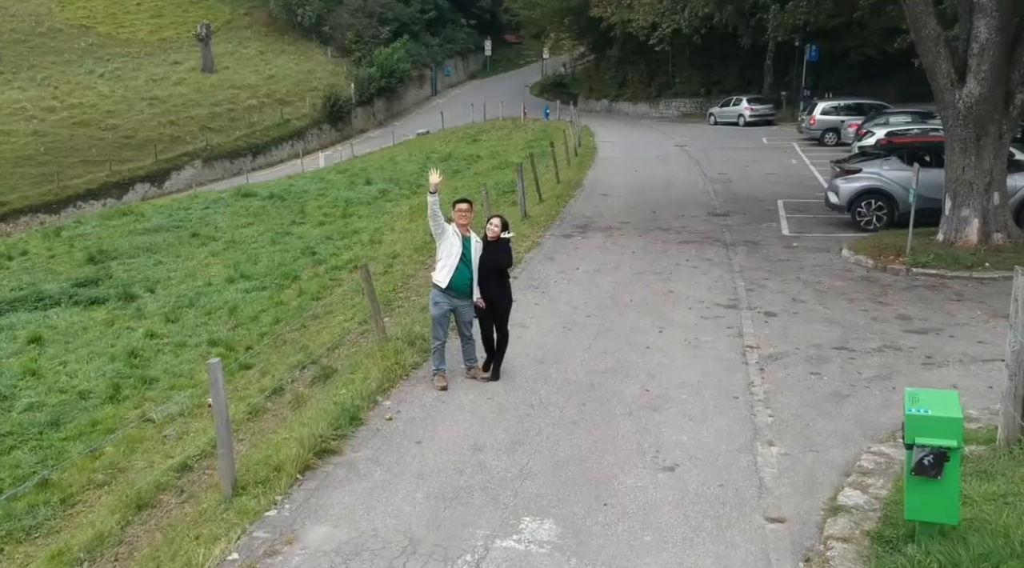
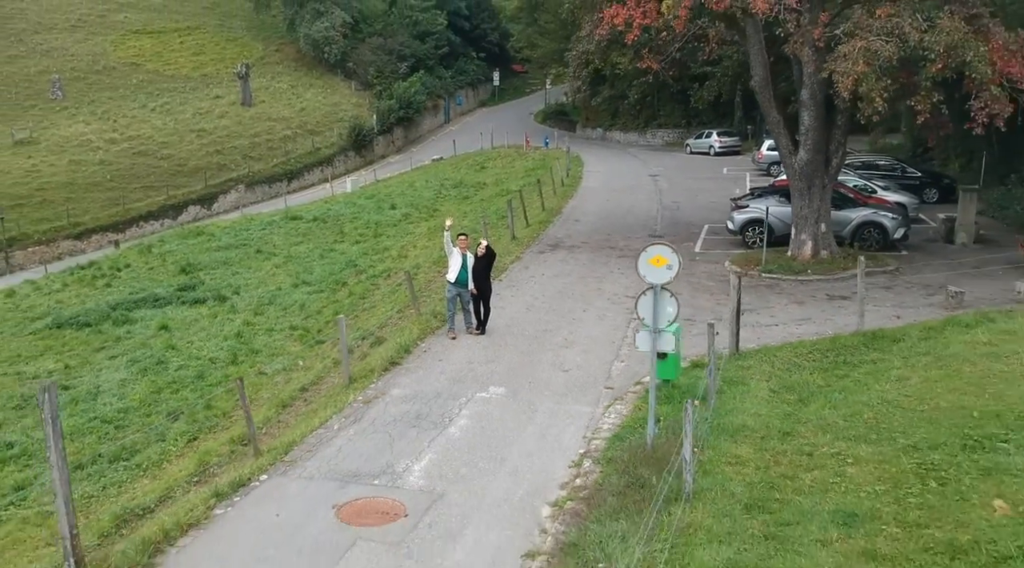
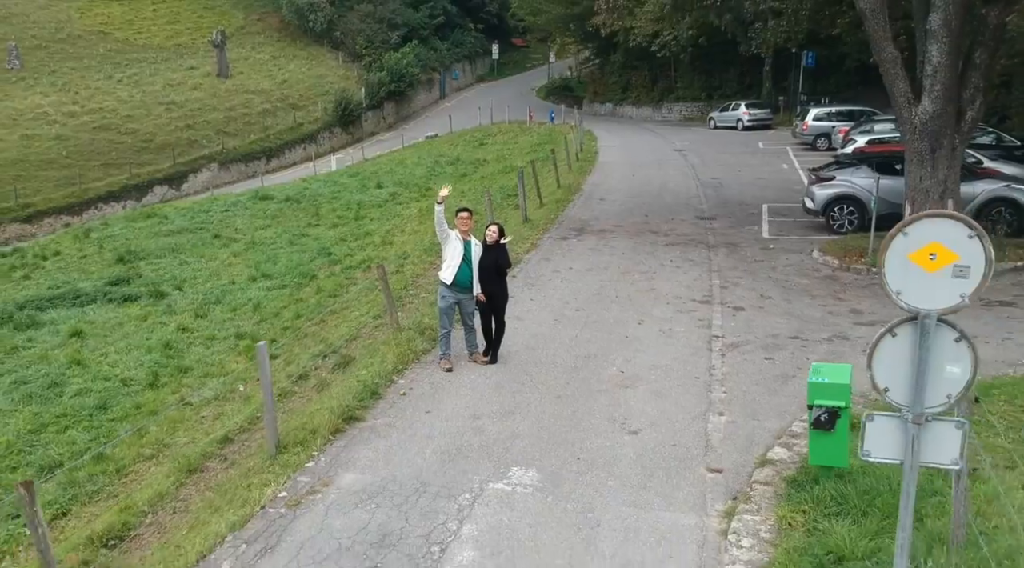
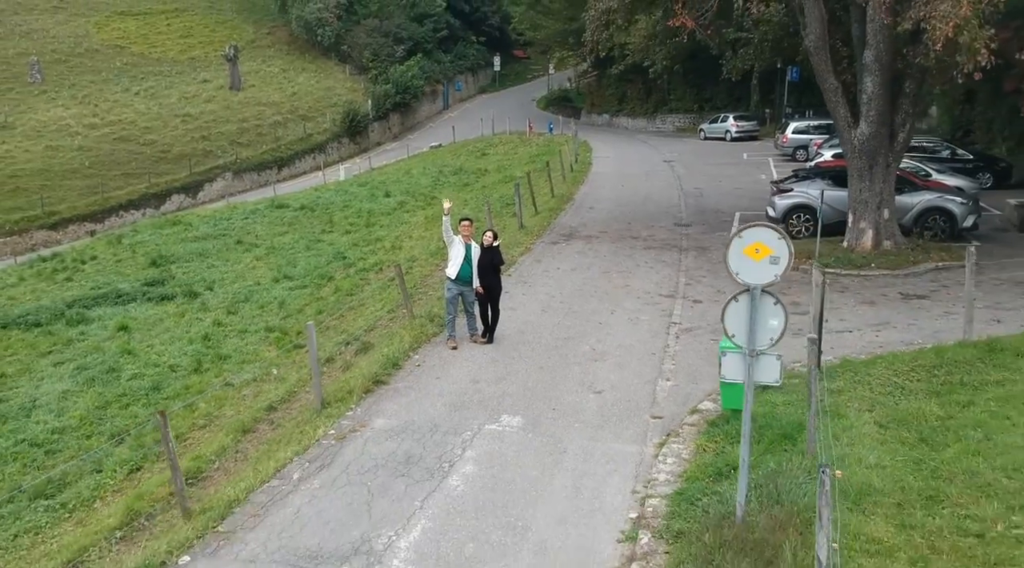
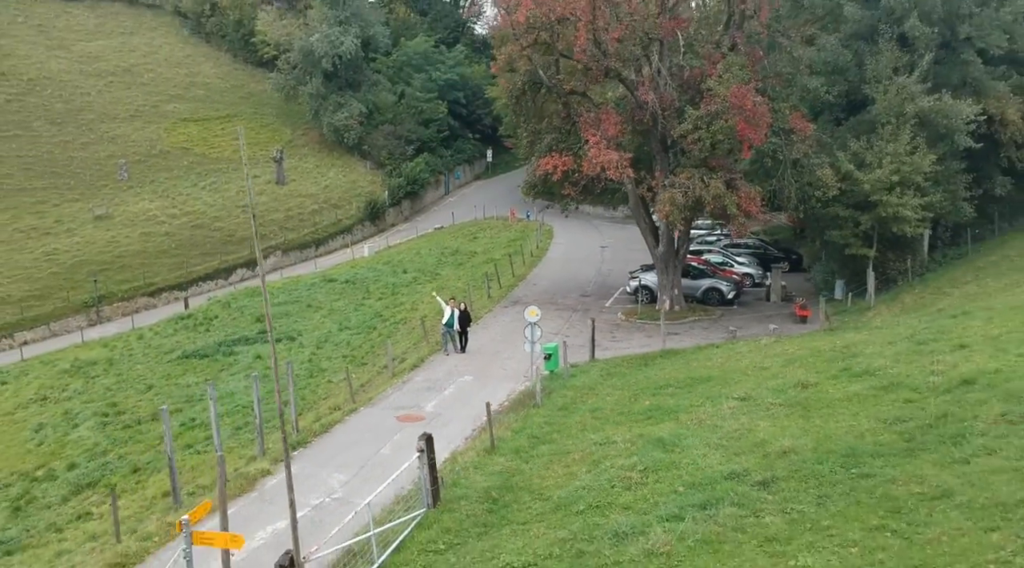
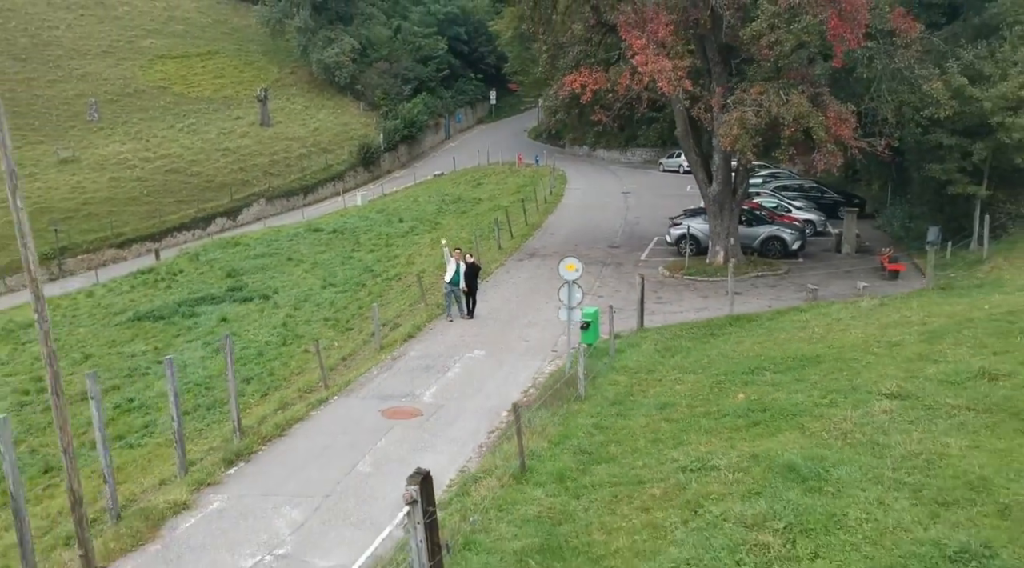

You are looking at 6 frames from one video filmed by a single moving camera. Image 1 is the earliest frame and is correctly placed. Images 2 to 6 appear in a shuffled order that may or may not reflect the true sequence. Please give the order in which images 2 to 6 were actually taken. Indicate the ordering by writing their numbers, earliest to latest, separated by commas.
3, 4, 2, 6, 5
